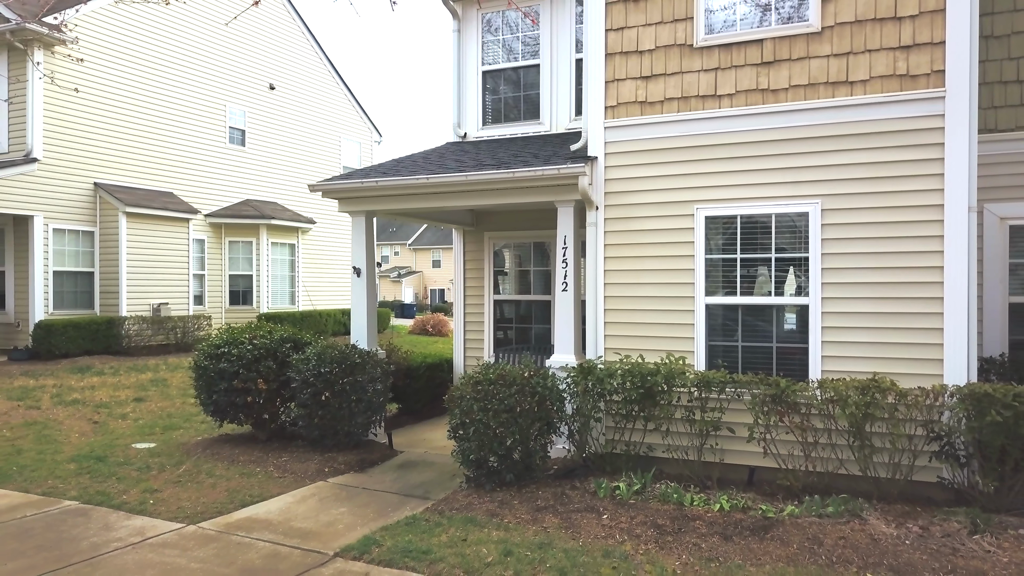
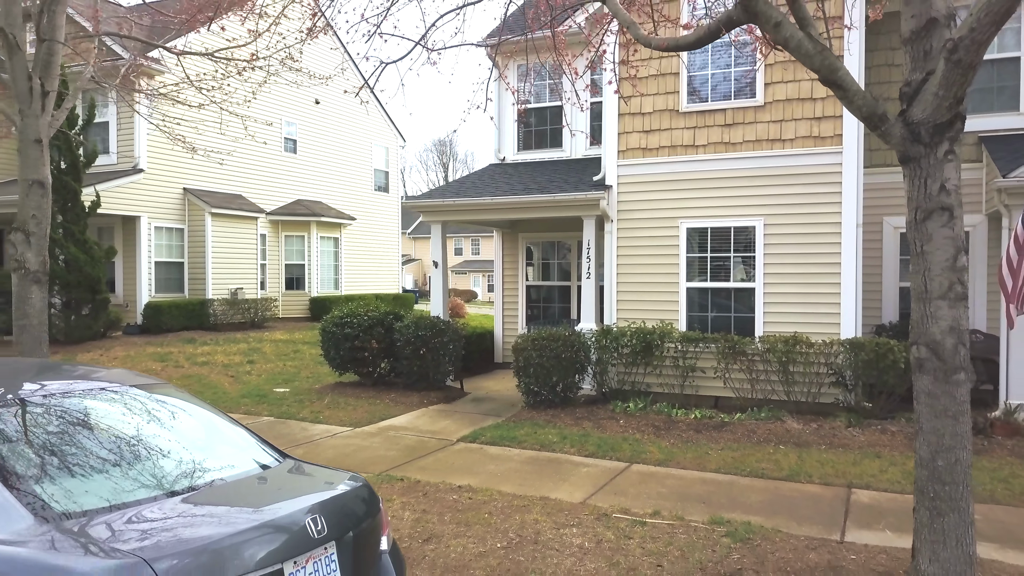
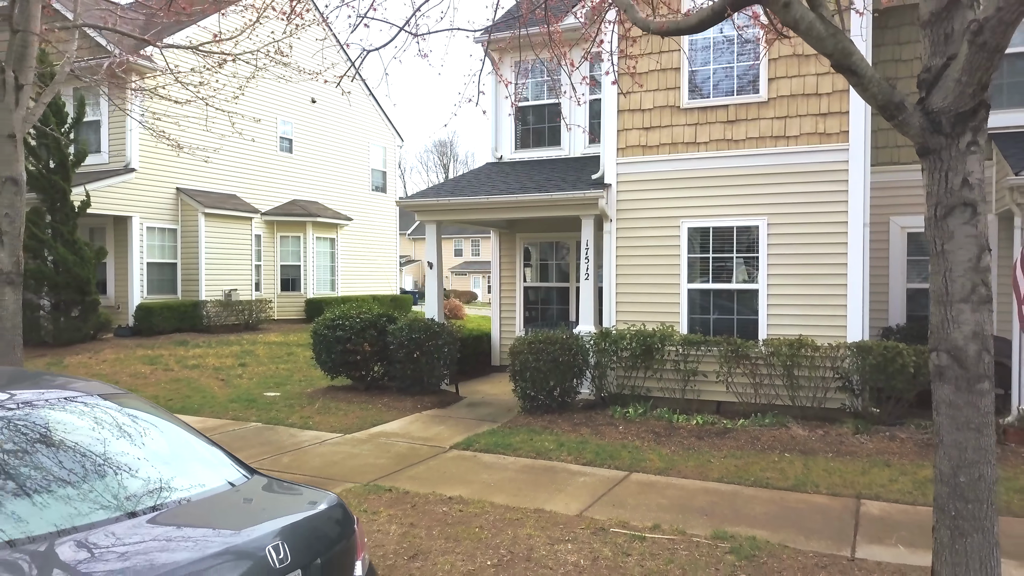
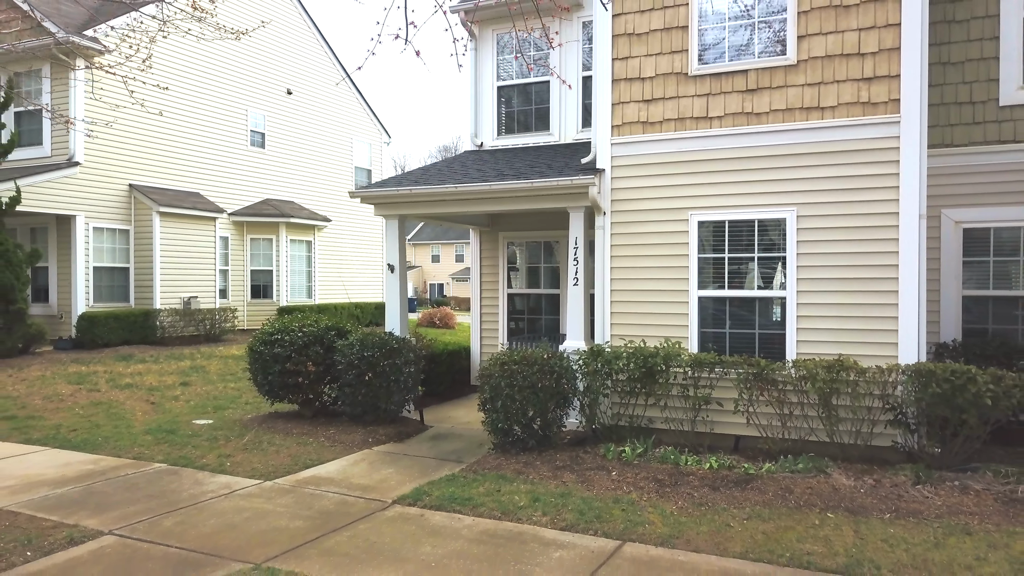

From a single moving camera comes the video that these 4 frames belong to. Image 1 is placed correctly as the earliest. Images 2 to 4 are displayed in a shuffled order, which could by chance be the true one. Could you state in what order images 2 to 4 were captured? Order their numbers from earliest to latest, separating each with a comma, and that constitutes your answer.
4, 3, 2
